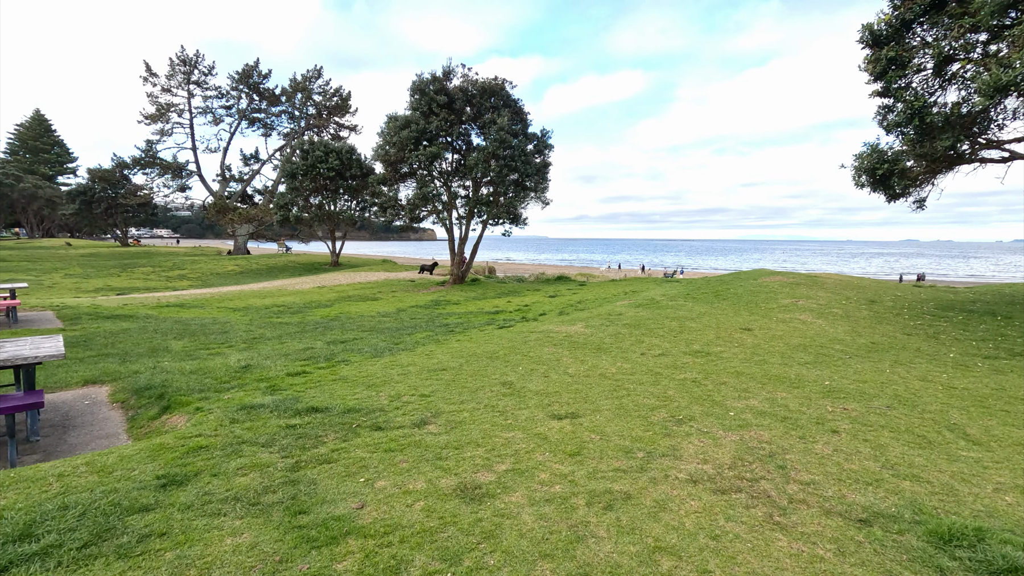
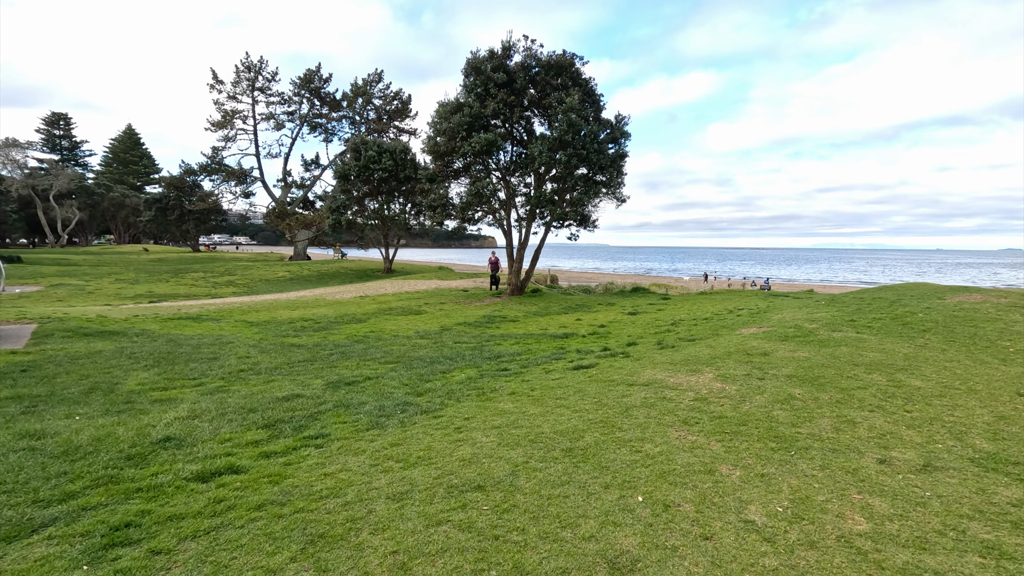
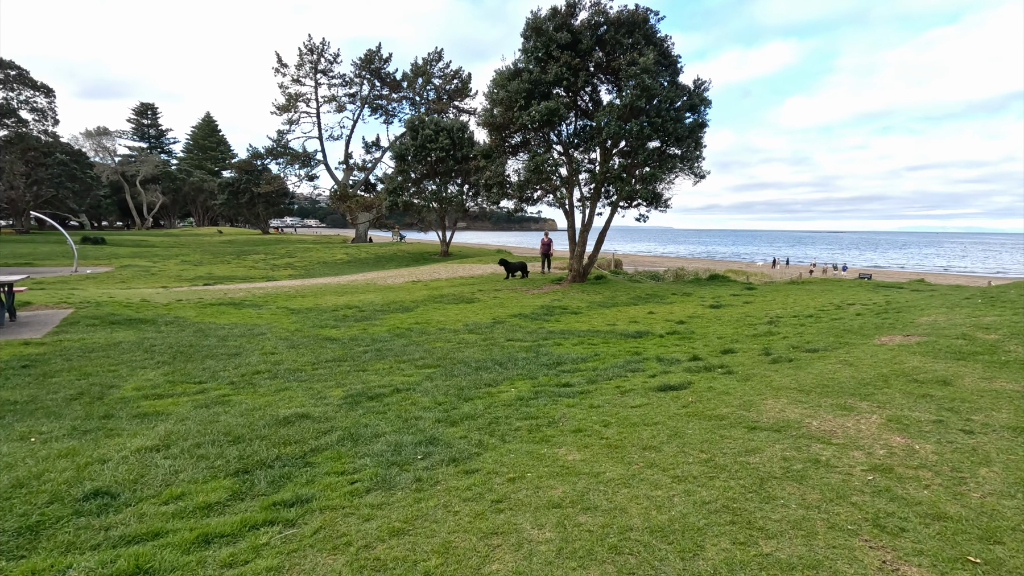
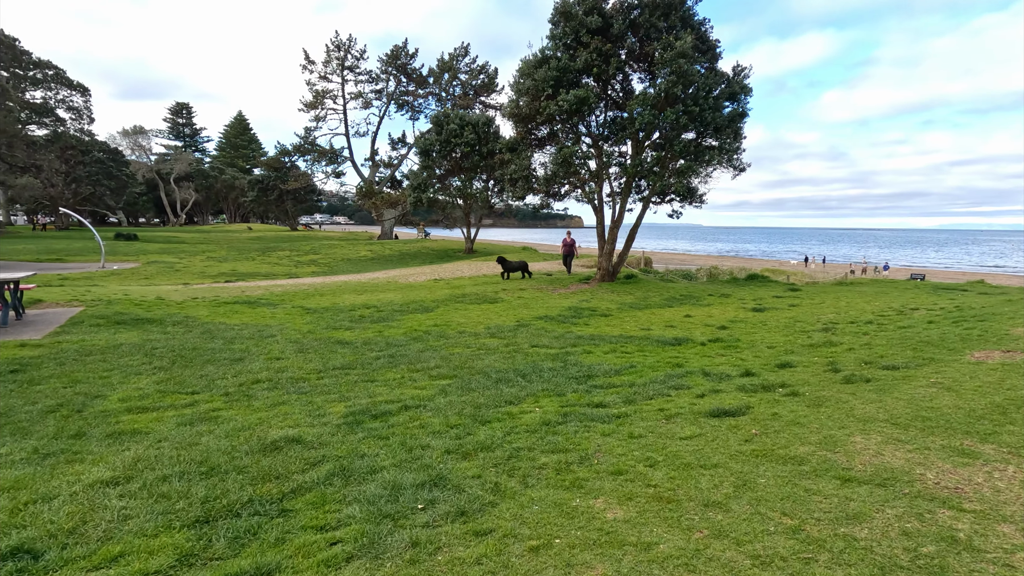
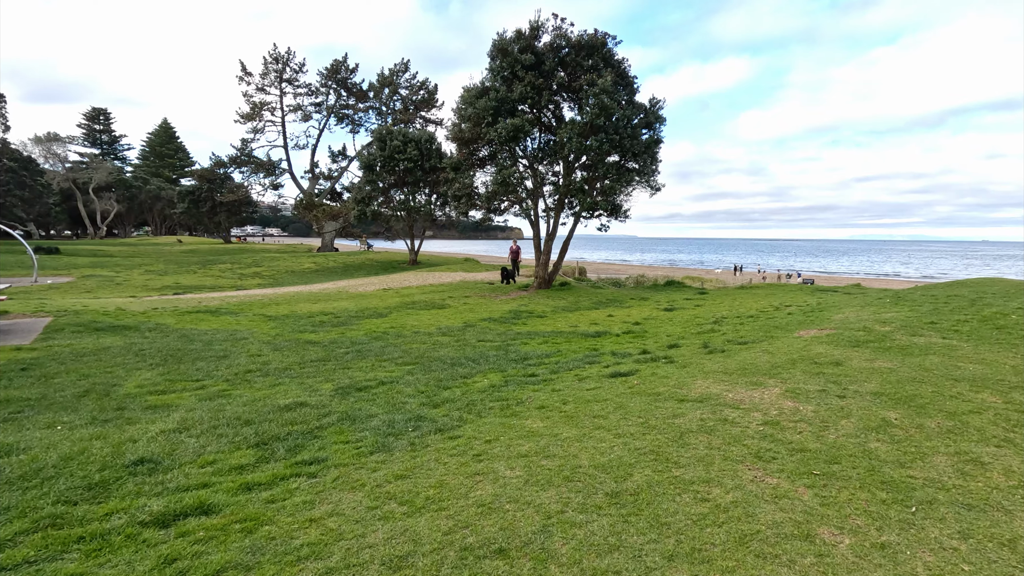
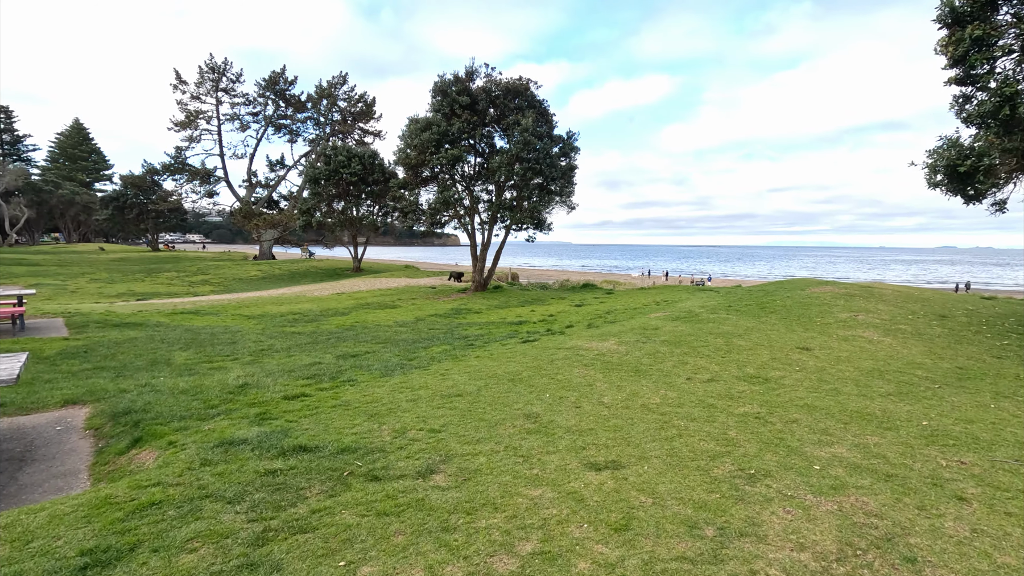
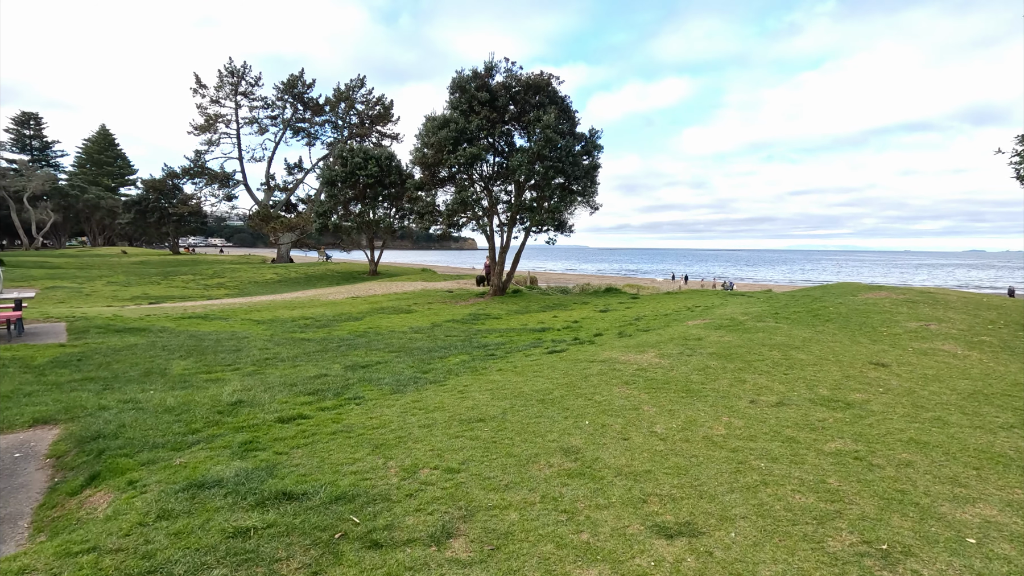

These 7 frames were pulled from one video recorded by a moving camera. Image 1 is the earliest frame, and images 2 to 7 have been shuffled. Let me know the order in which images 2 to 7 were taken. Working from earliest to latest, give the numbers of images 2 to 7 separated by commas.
6, 7, 2, 5, 3, 4
